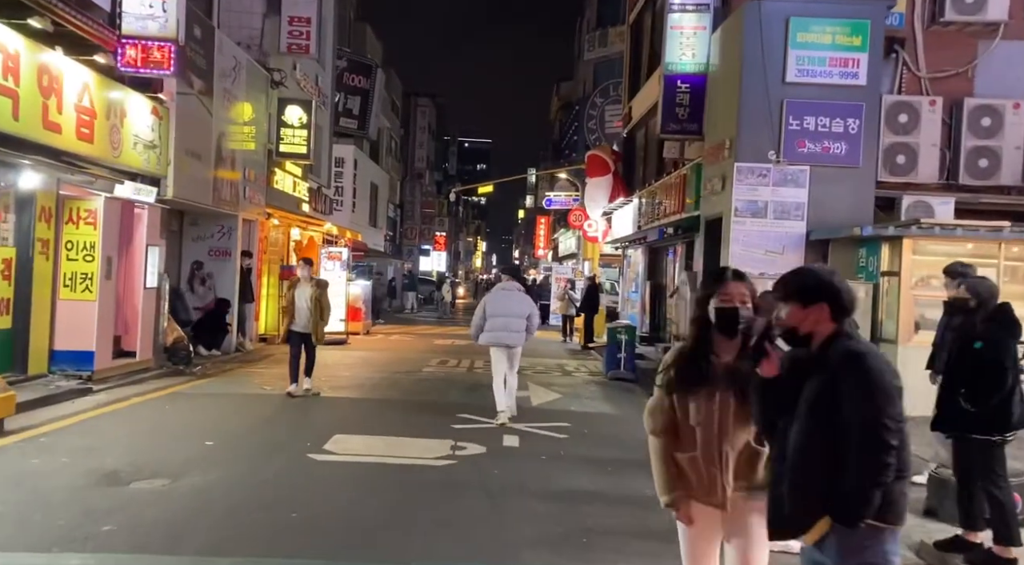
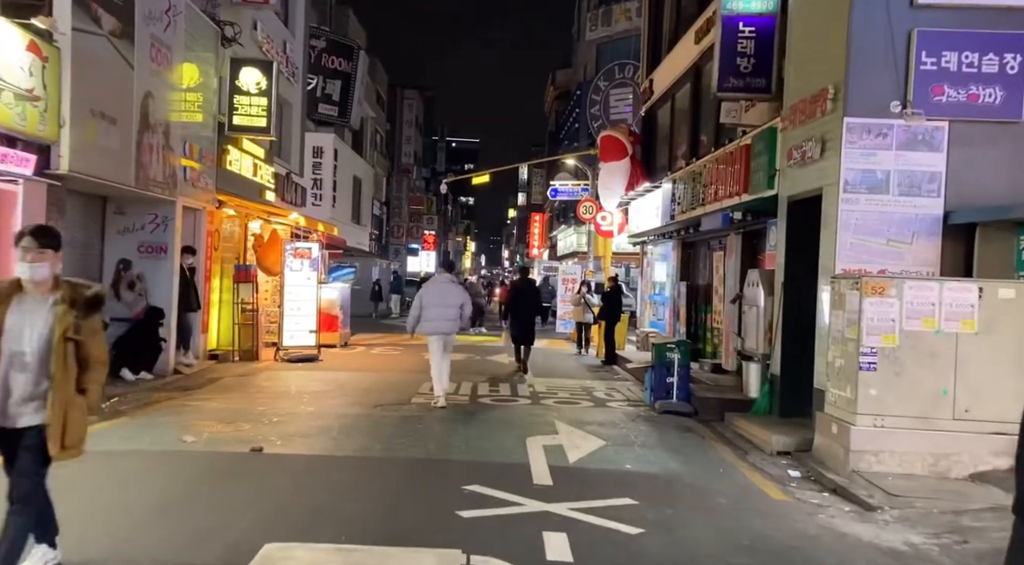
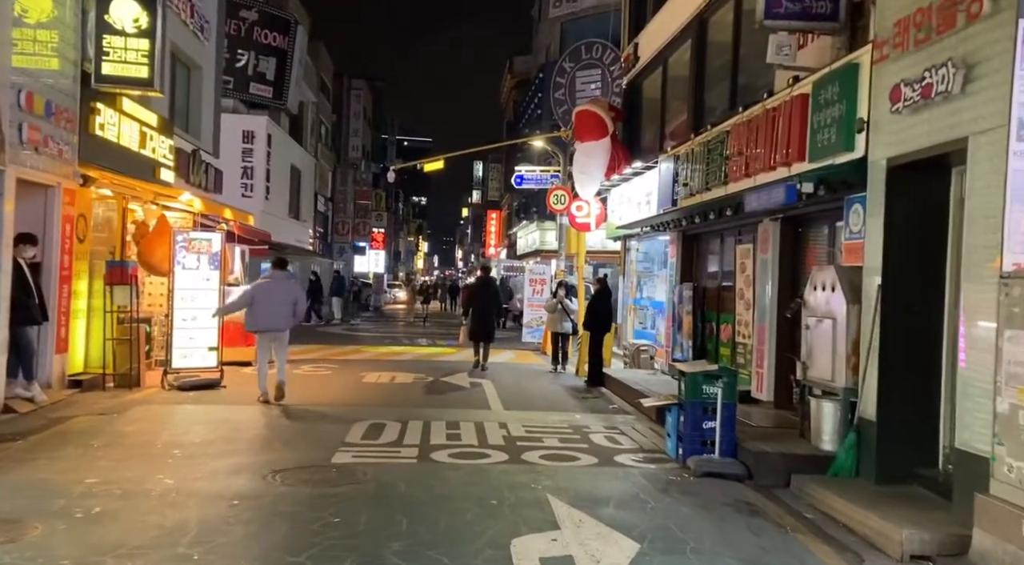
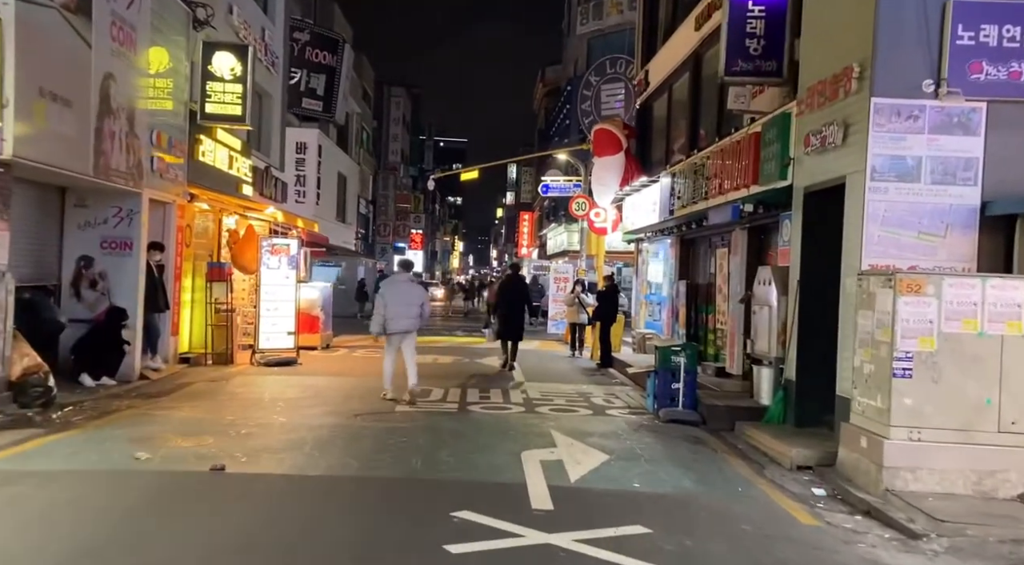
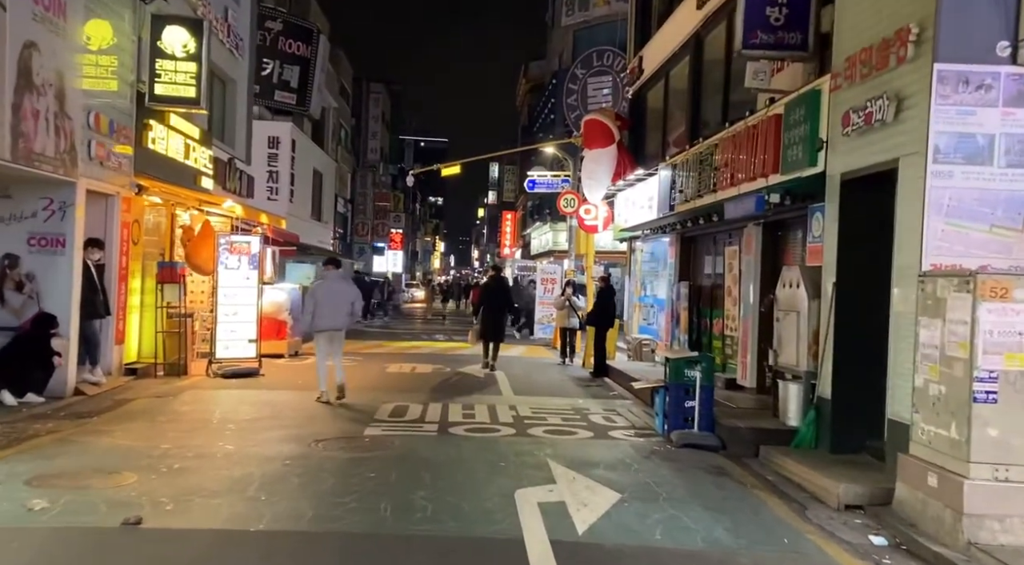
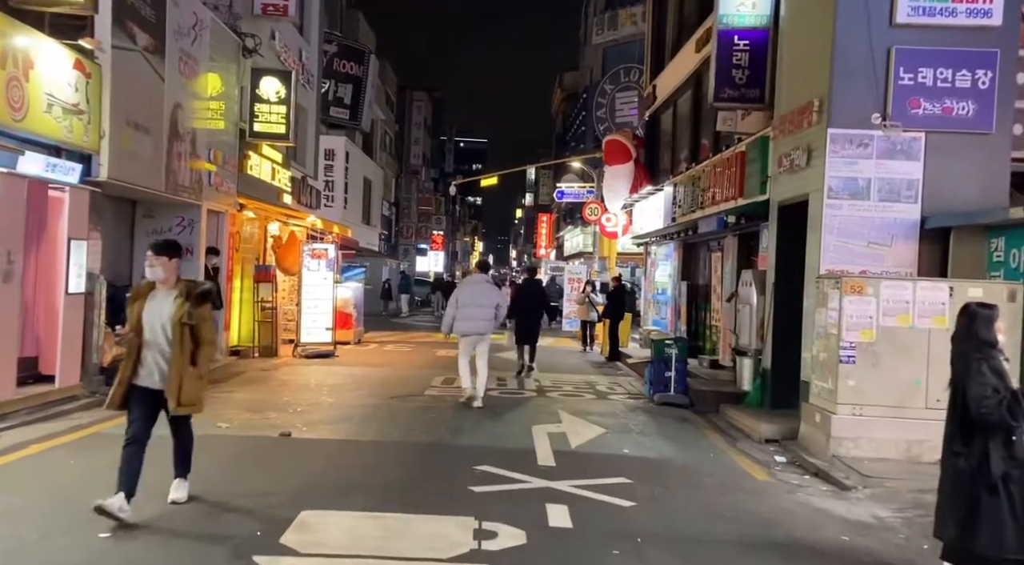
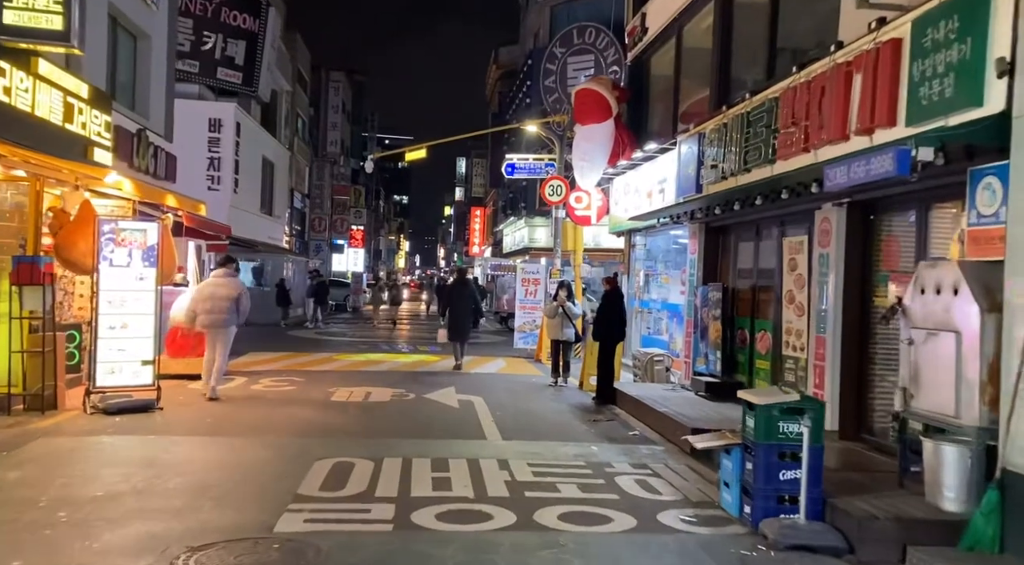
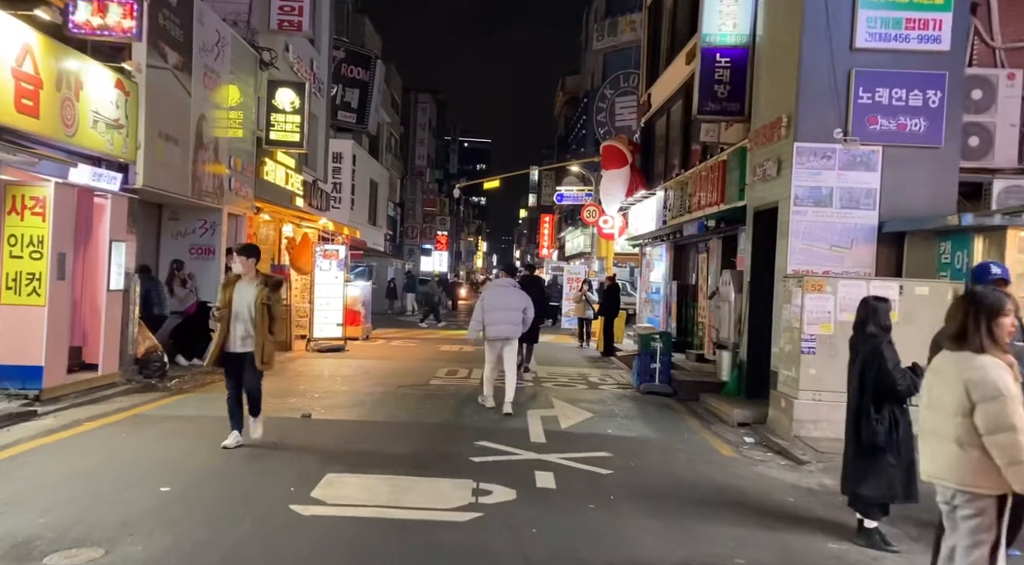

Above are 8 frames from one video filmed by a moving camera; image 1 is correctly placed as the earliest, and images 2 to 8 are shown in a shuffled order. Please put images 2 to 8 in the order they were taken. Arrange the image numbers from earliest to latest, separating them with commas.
8, 6, 2, 4, 5, 3, 7
